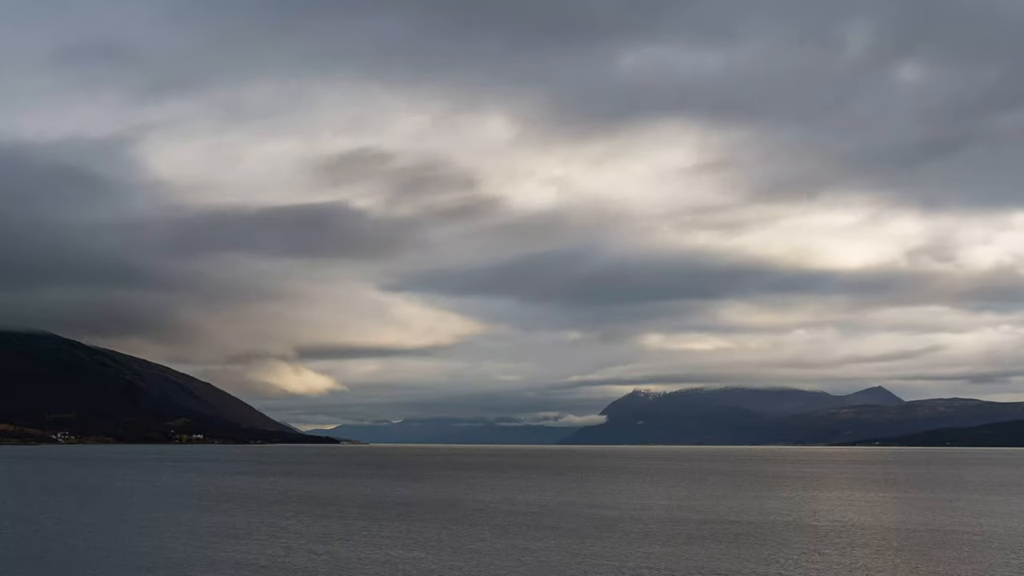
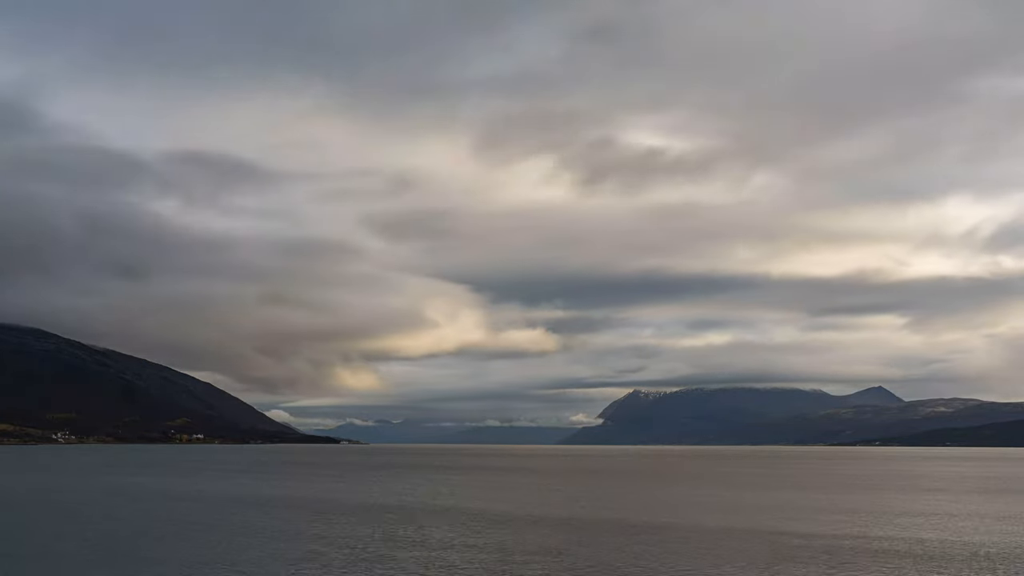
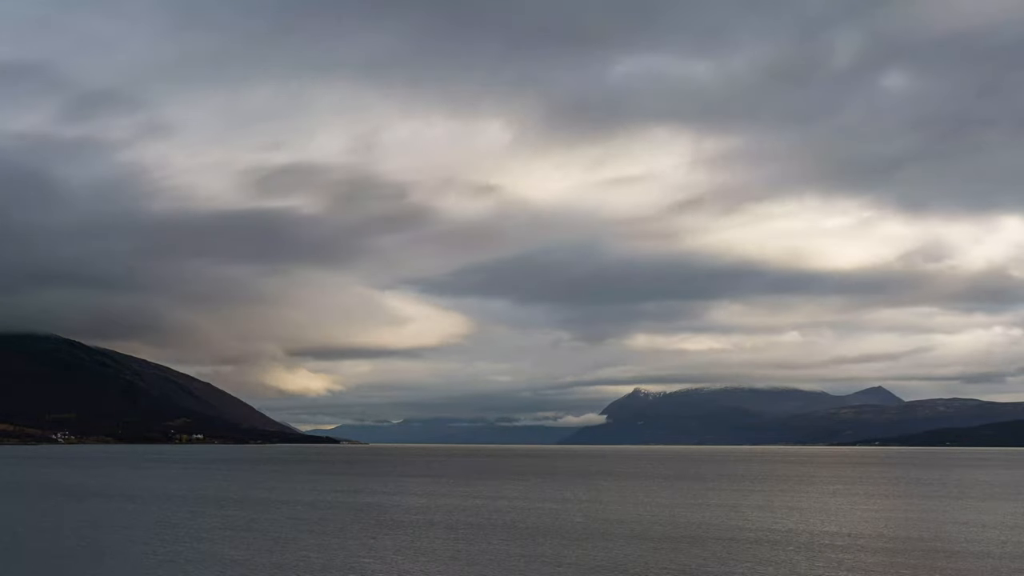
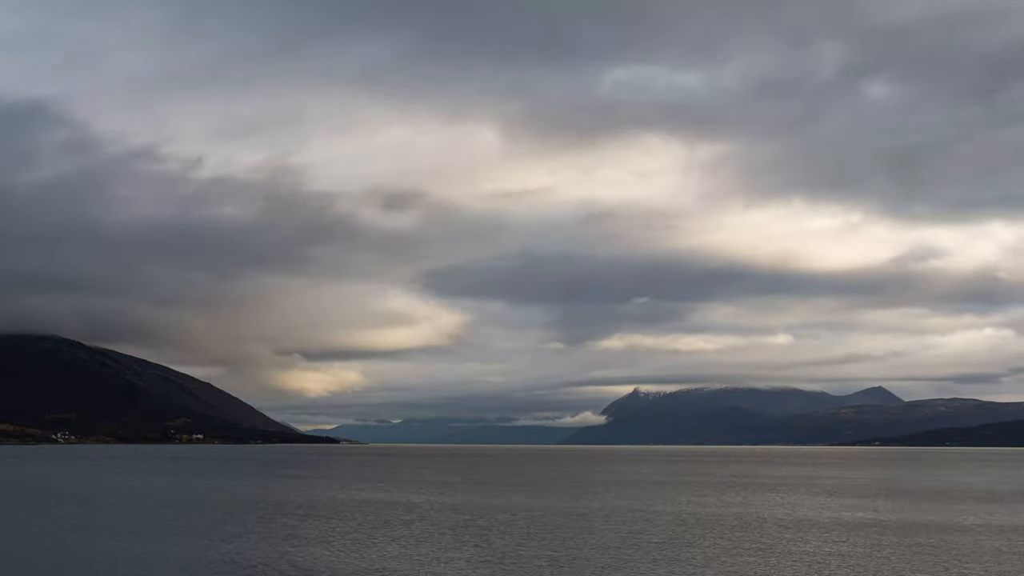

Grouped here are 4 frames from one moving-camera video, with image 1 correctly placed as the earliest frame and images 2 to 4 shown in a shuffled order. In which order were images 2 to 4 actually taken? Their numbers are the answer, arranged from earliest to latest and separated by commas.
3, 4, 2
